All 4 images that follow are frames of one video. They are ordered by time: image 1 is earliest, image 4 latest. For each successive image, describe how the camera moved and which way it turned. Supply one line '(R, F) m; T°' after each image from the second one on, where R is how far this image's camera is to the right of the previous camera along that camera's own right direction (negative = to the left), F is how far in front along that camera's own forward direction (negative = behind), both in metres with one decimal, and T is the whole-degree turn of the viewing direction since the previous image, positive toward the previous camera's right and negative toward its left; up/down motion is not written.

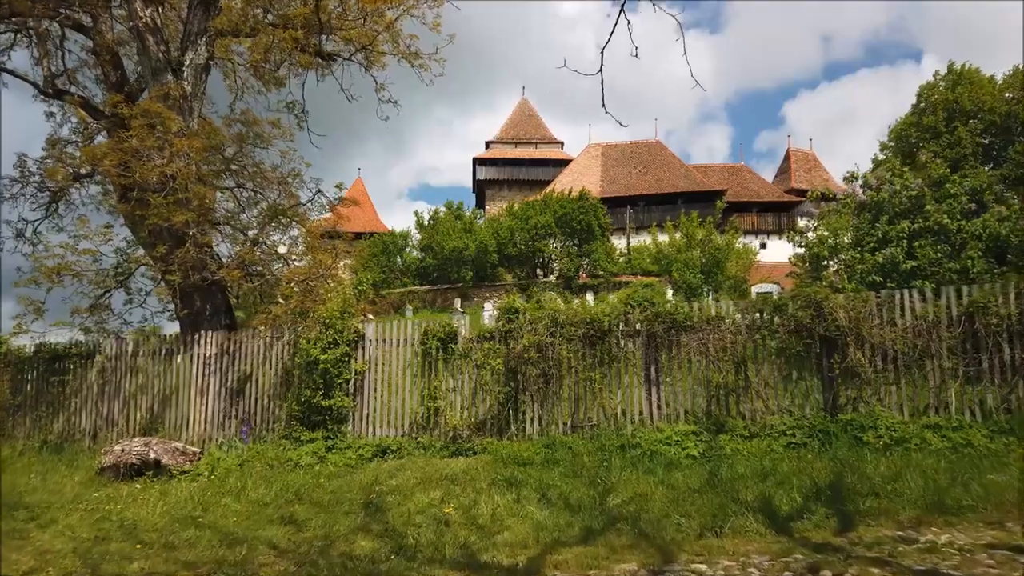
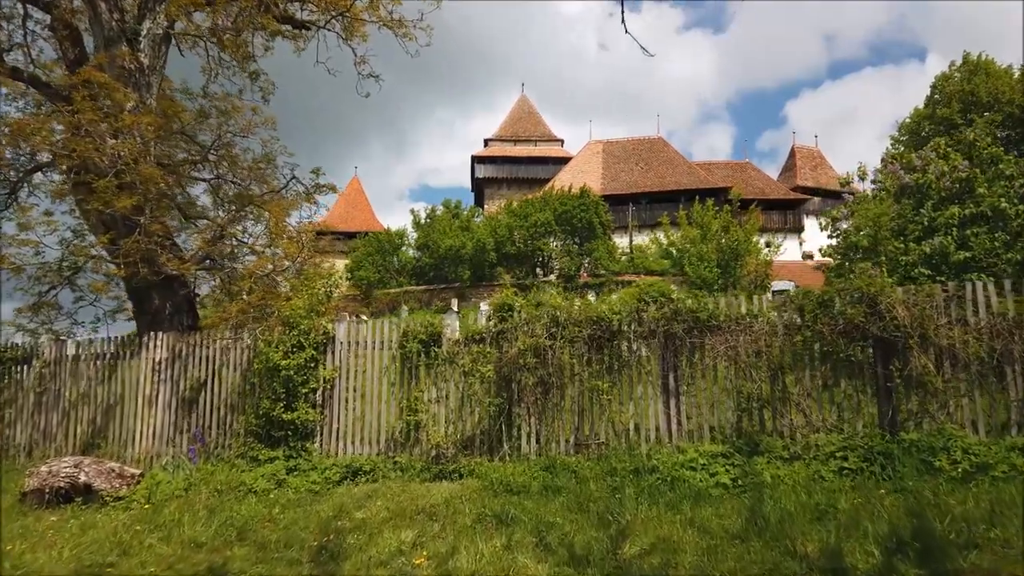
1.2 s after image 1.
(+0.1, +1.3) m; 0°
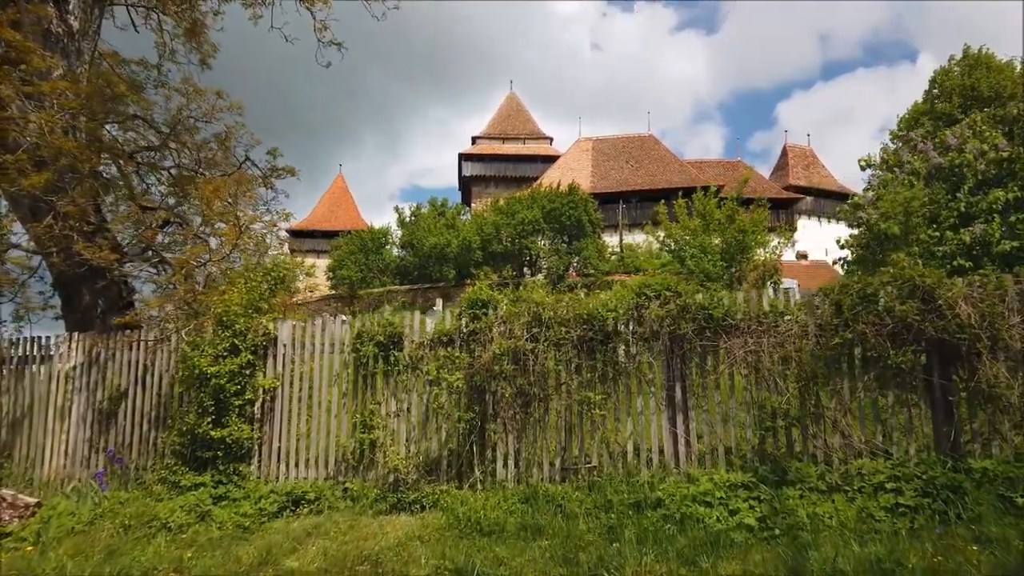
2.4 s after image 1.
(+0.1, +1.3) m; +1°
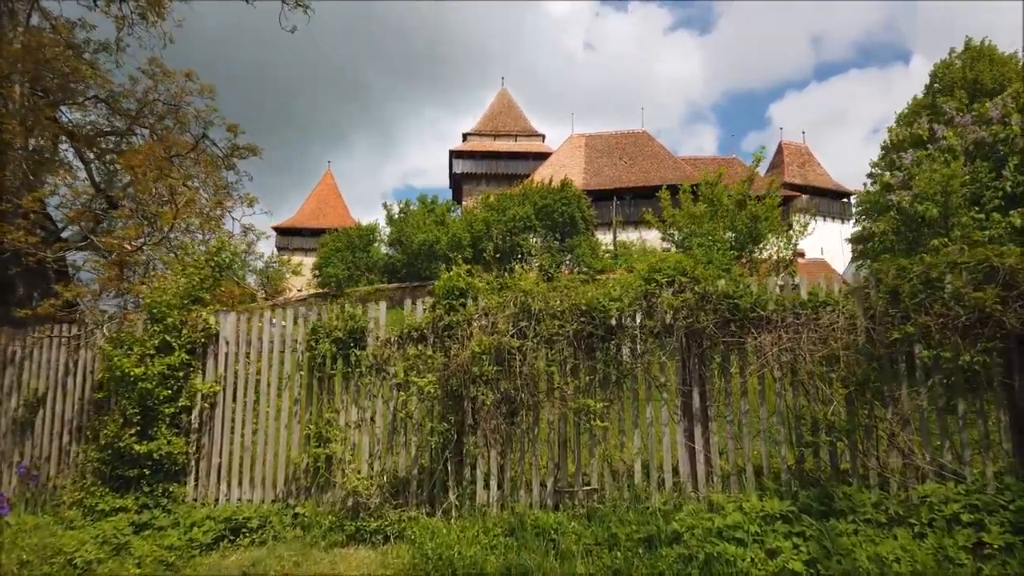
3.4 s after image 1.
(+0.1, +1.1) m; +1°
